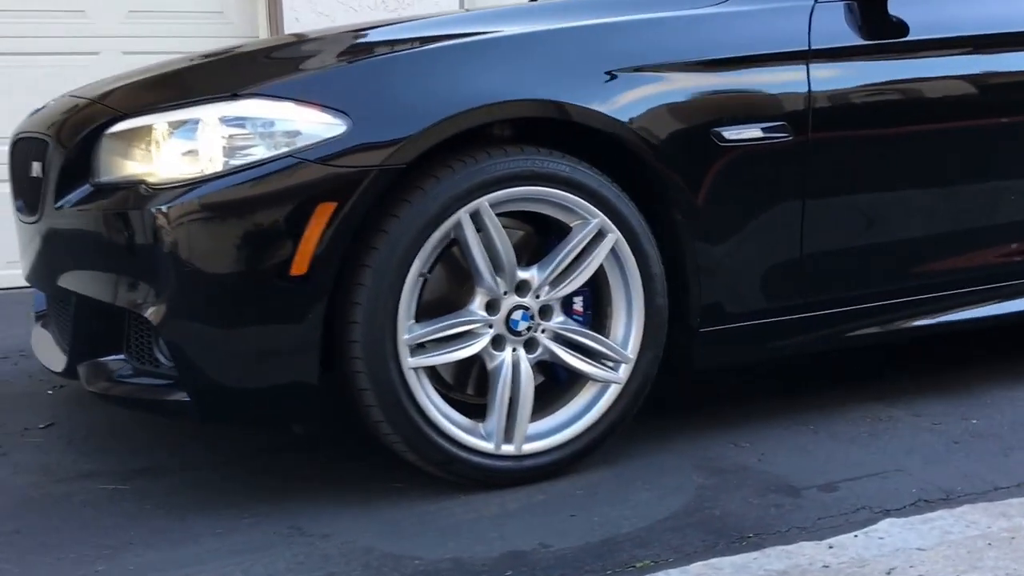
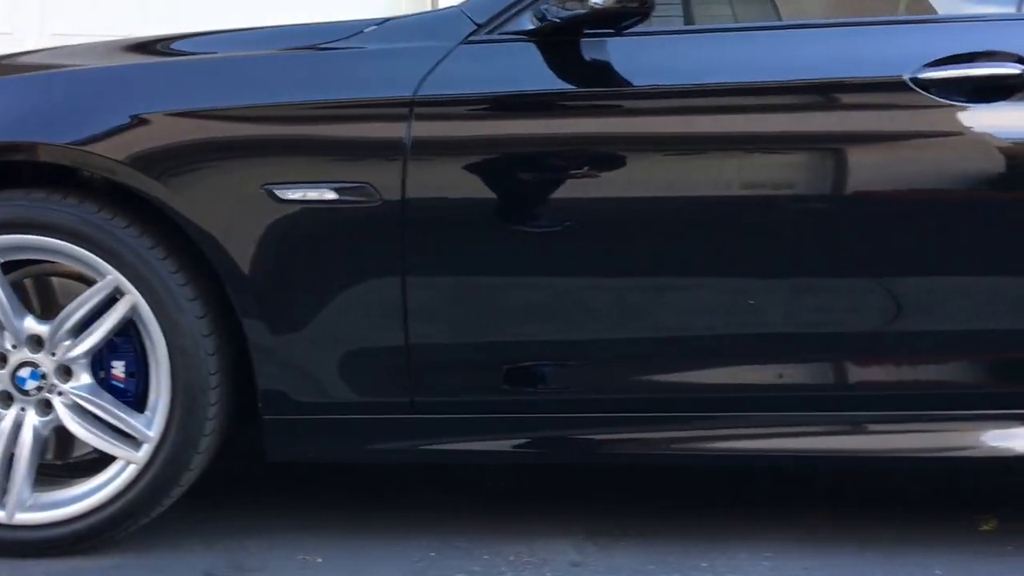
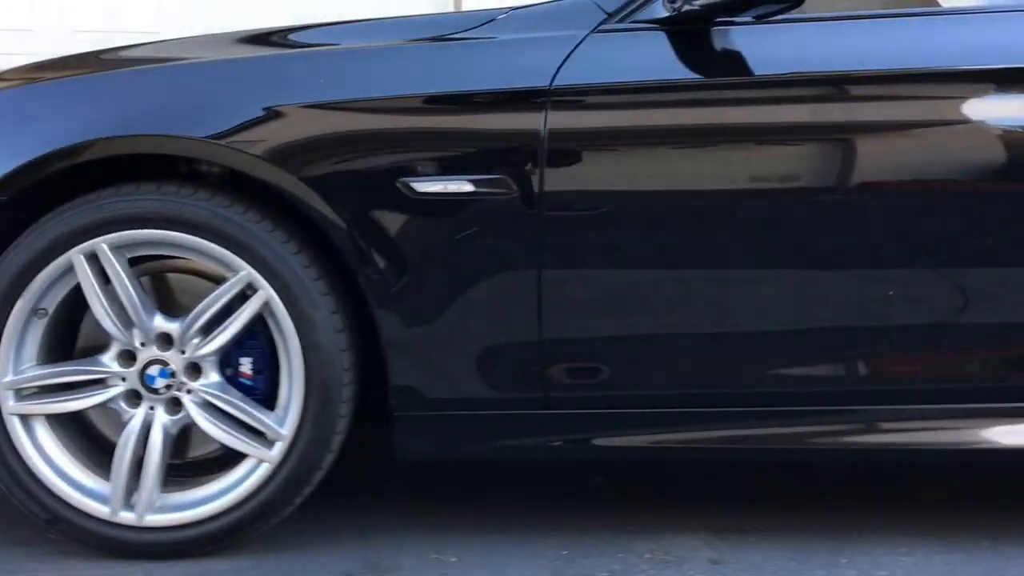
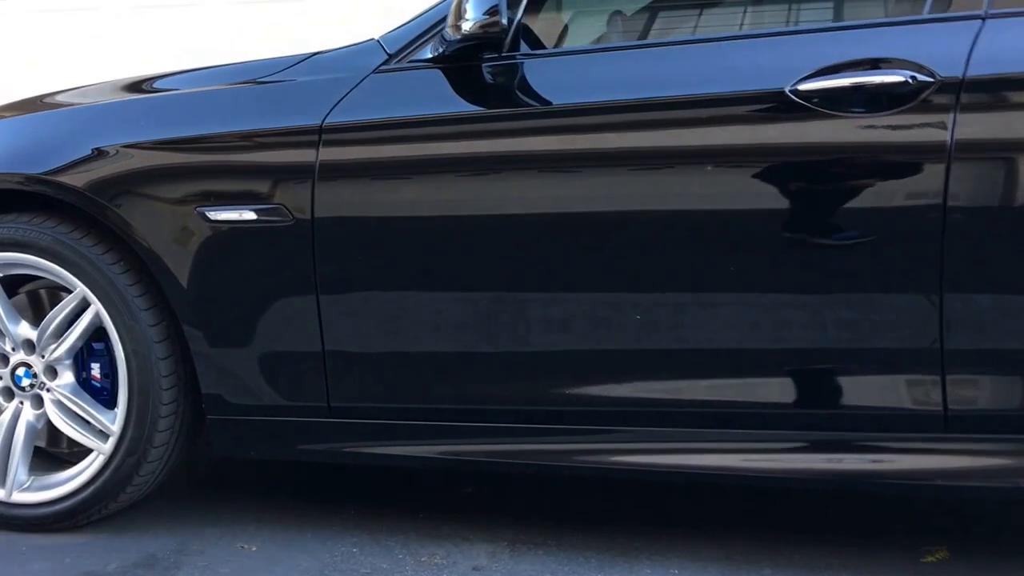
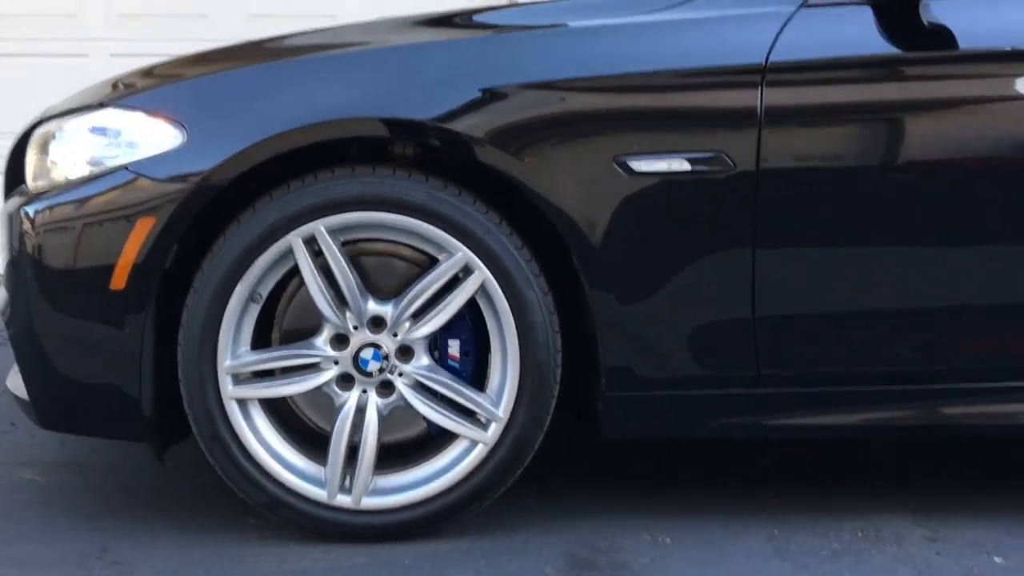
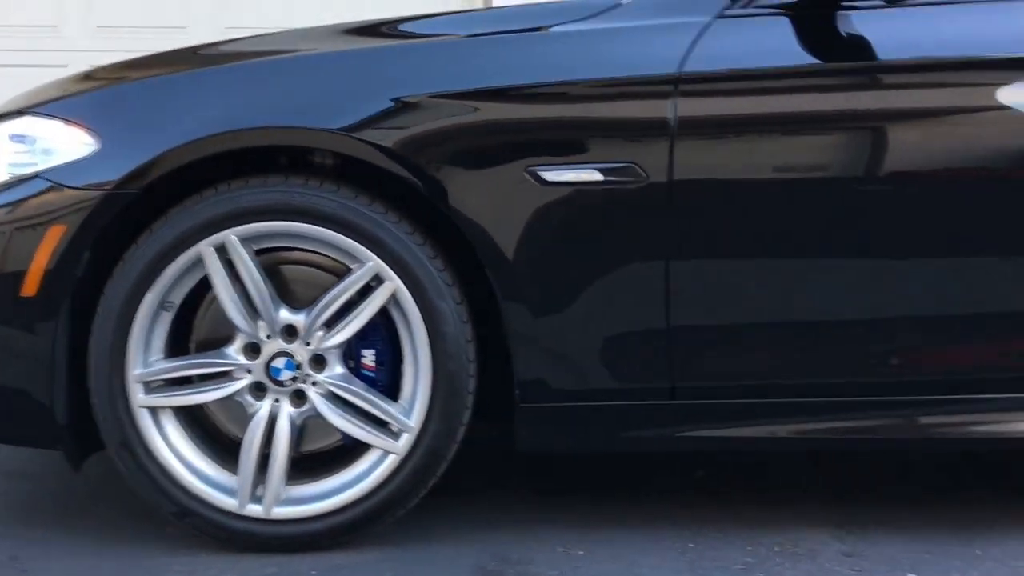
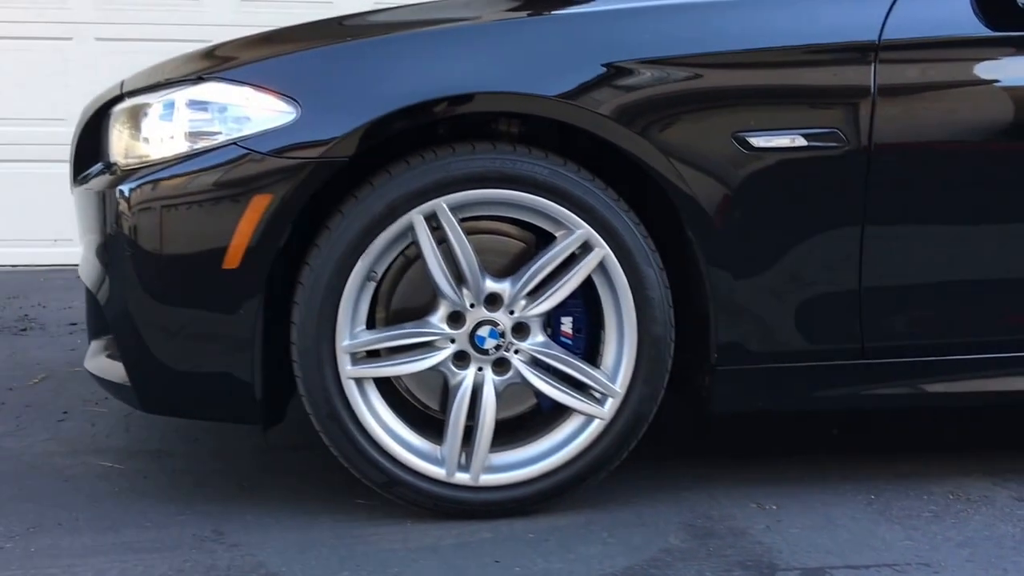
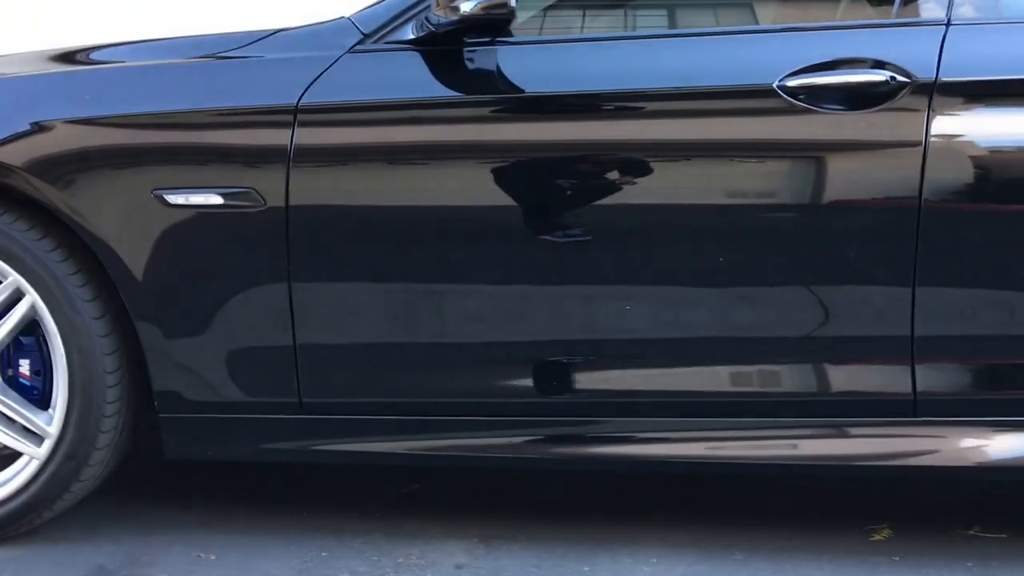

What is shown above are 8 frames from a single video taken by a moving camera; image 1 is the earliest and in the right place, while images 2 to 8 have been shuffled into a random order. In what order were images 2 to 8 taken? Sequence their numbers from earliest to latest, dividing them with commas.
7, 5, 6, 3, 2, 8, 4
